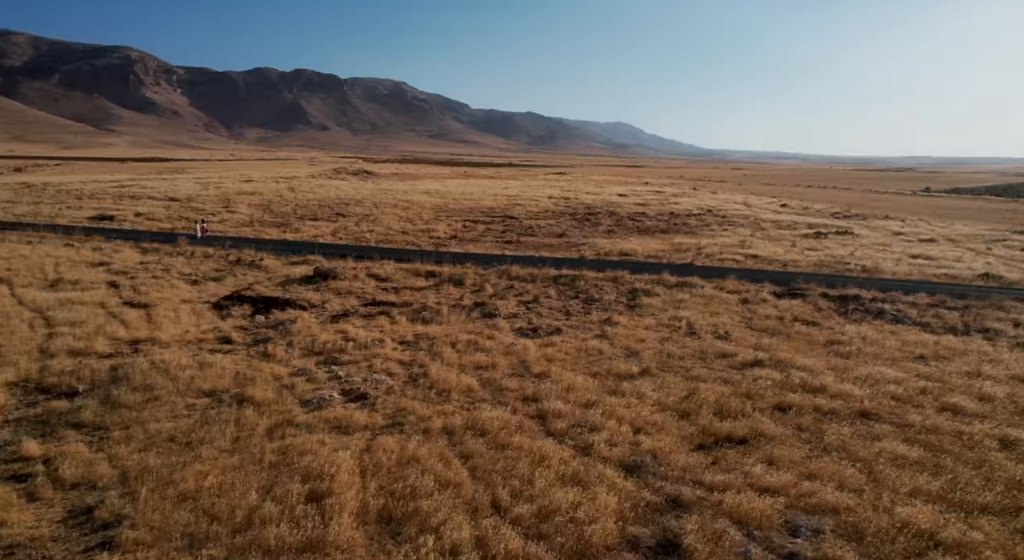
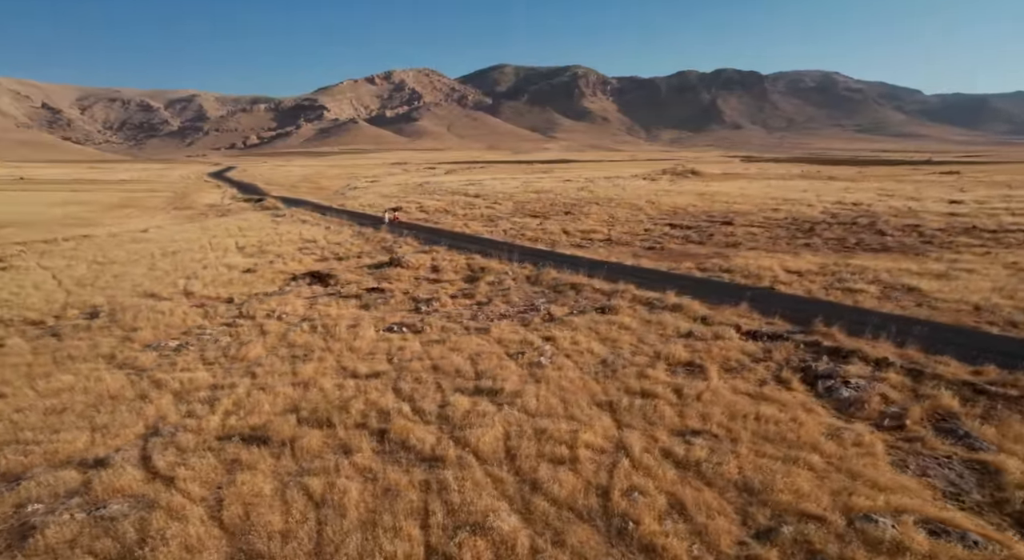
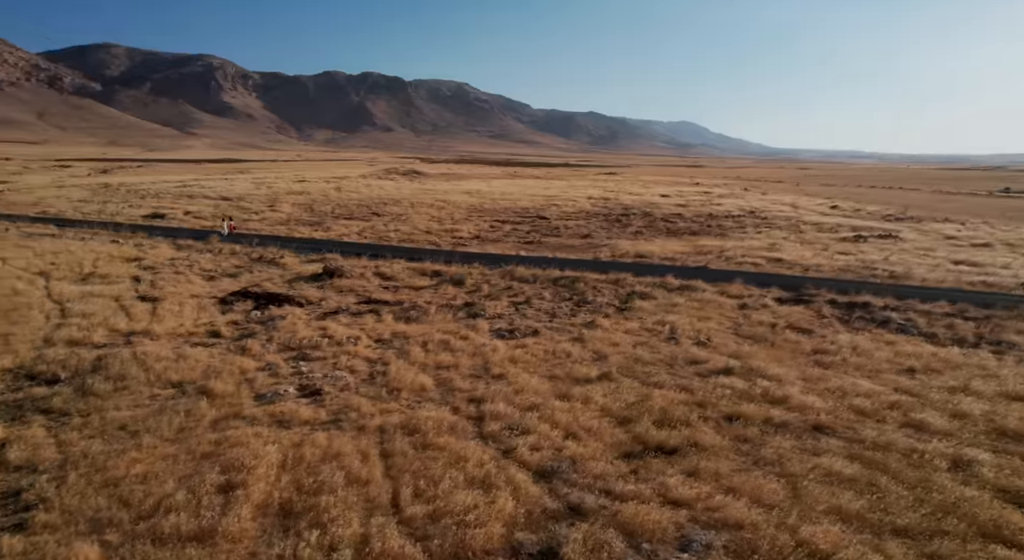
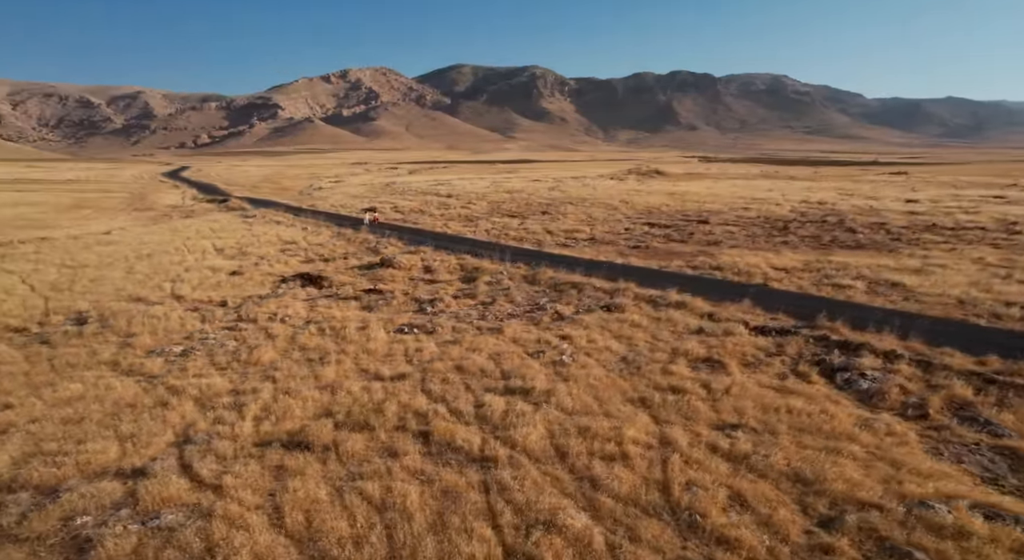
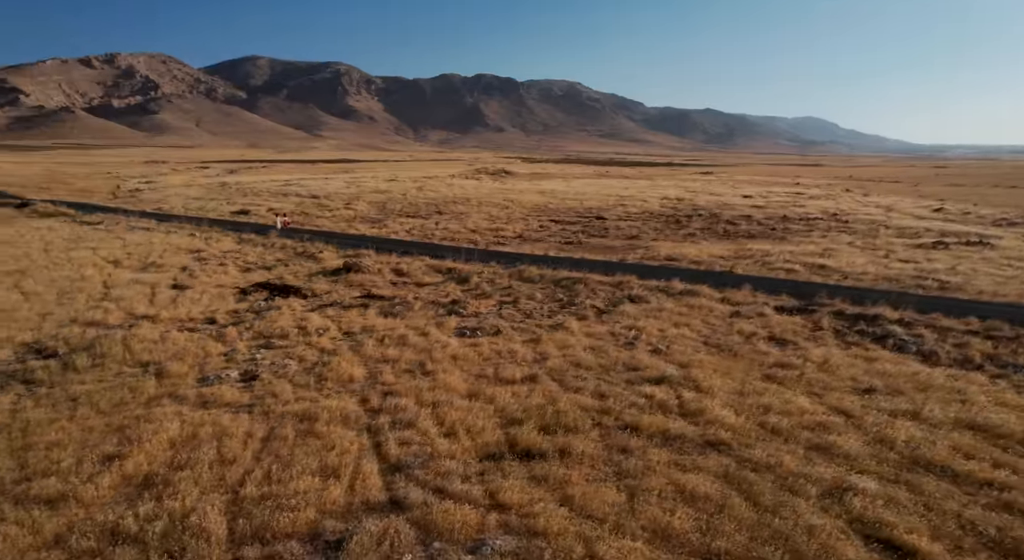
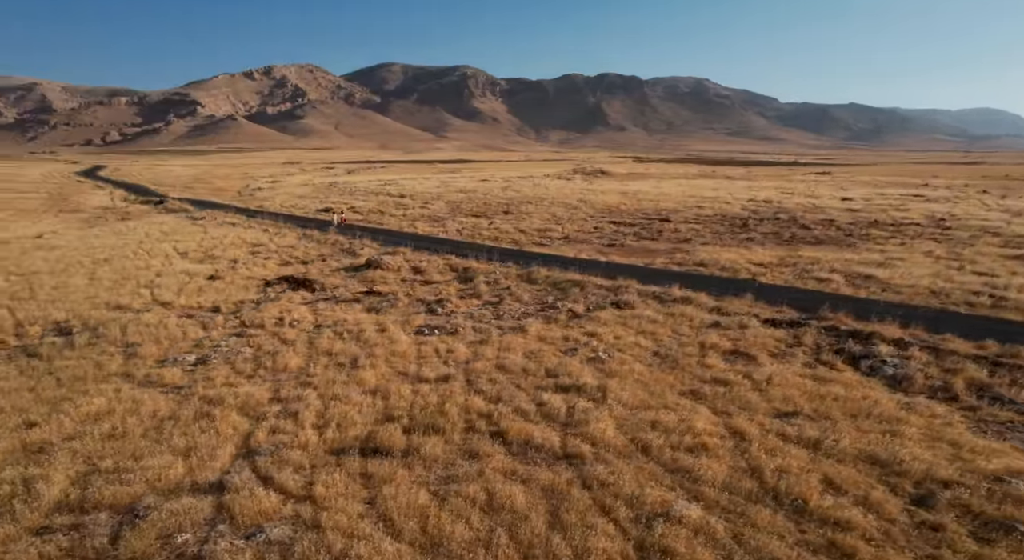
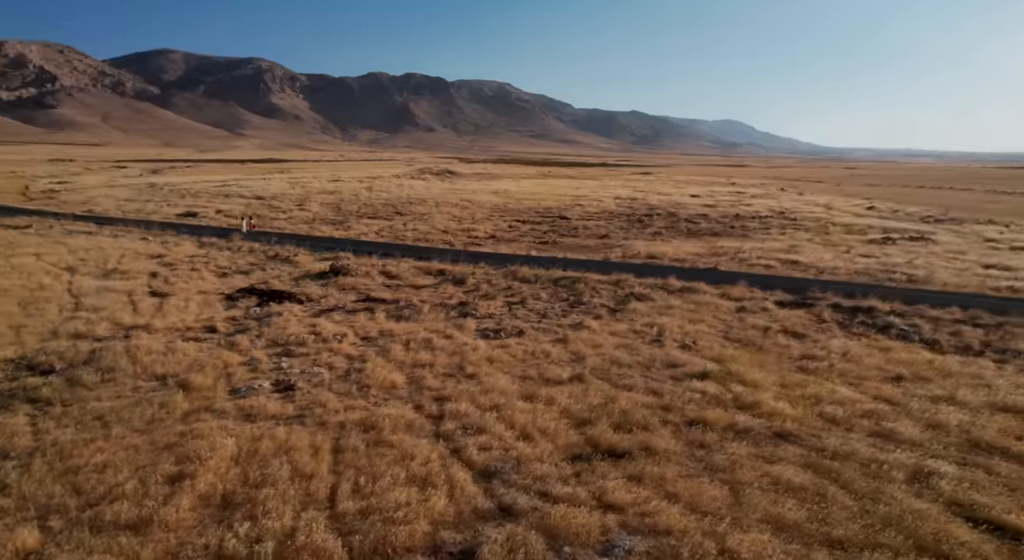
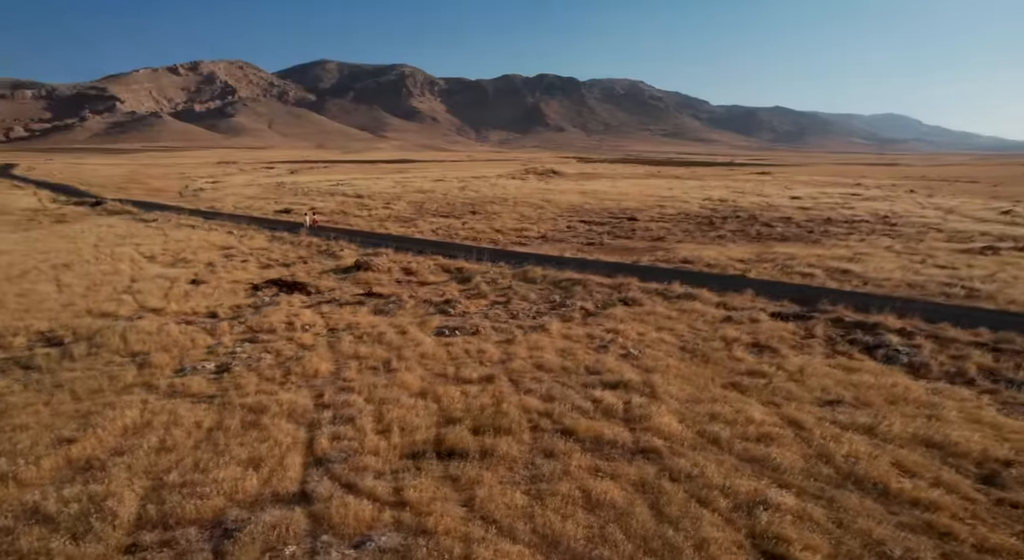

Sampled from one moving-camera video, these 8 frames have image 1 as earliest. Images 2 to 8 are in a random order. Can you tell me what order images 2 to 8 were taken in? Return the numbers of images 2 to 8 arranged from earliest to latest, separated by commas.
3, 7, 5, 8, 6, 4, 2
